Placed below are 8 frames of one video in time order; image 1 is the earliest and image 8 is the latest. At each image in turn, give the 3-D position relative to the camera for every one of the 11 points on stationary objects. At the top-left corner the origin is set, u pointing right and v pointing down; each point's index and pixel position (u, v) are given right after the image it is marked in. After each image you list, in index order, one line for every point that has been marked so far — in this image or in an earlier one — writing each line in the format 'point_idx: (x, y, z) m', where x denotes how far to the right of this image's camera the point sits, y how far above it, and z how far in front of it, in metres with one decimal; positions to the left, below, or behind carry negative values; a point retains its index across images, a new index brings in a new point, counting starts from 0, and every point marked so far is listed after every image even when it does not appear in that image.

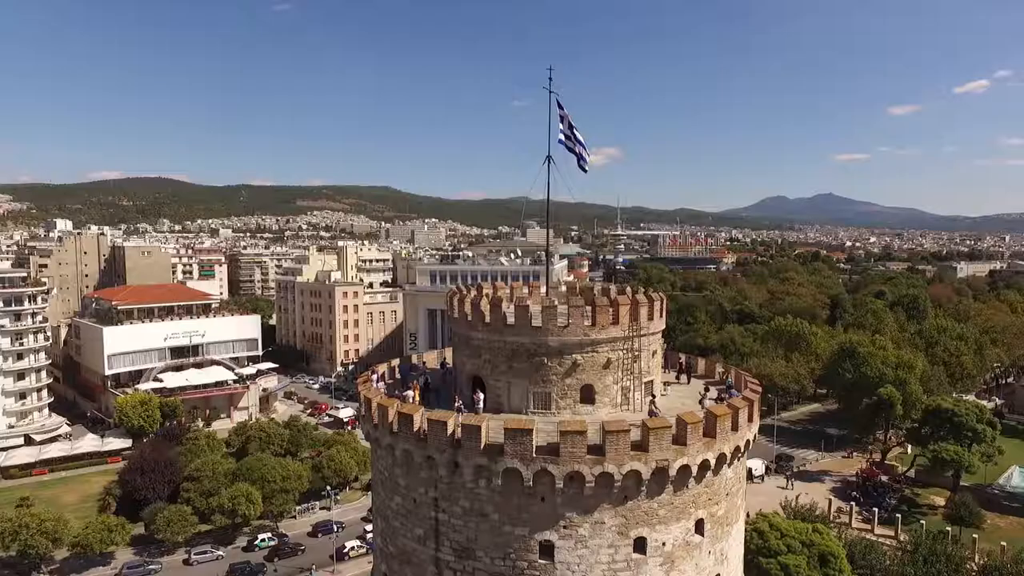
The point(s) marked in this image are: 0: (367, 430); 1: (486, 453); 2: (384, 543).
0: (-2.2, -2.1, +15.8) m
1: (-0.3, -2.0, +14.1) m
2: (-1.9, -3.8, +15.7) m
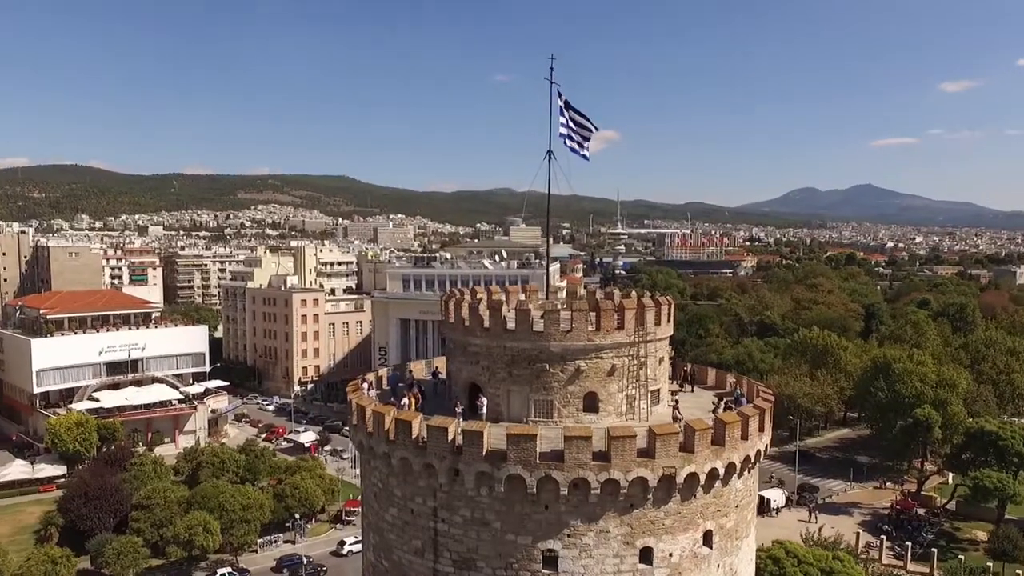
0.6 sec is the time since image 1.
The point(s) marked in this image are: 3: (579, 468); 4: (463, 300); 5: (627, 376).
0: (-2.2, -2.1, +15.2) m
1: (-0.3, -2.1, +13.6) m
2: (-1.9, -3.8, +15.1) m
3: (+0.8, -2.1, +13.3) m
4: (-0.8, -0.2, +15.6) m
5: (+1.6, -1.2, +15.0) m
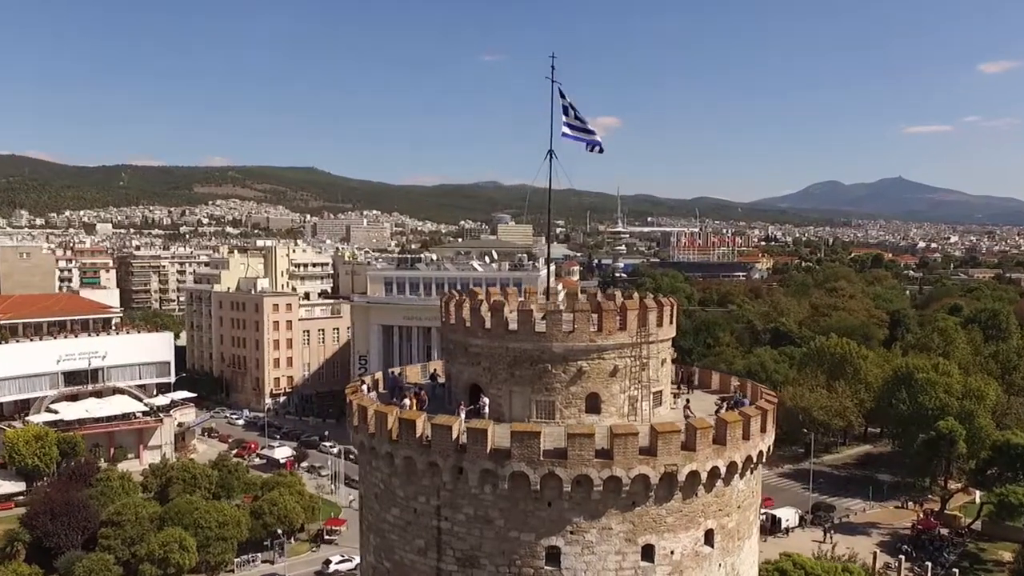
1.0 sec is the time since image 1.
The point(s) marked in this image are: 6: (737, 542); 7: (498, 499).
0: (-2.1, -2.1, +15.3) m
1: (-0.2, -2.1, +13.7) m
2: (-1.9, -3.8, +15.2) m
3: (+0.9, -2.1, +13.4) m
4: (-0.8, -0.2, +15.7) m
5: (+1.6, -1.2, +15.1) m
6: (+3.0, -3.4, +14.8) m
7: (-0.2, -2.6, +13.8) m
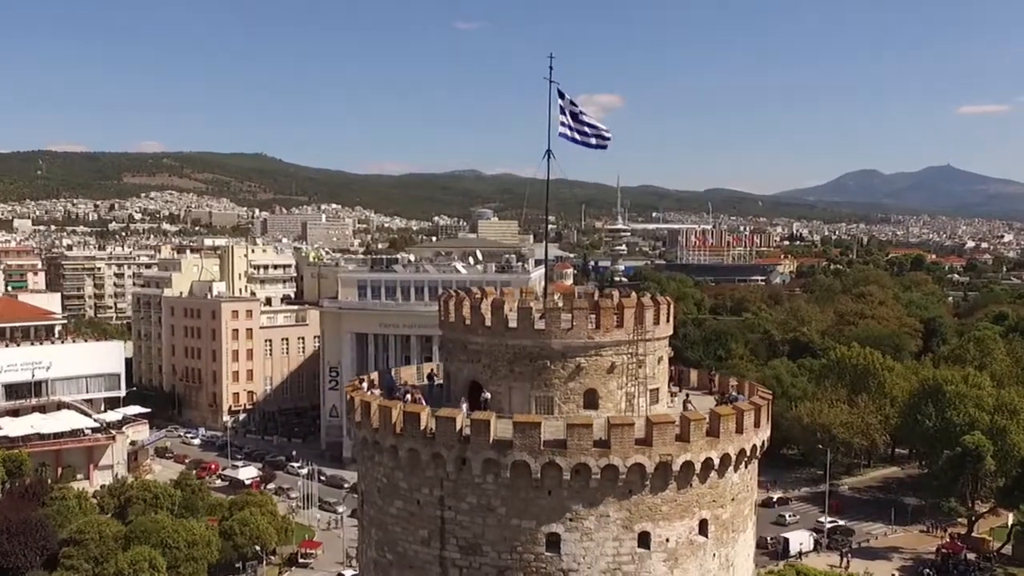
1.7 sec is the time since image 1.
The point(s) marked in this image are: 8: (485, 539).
0: (-2.1, -2.1, +15.8) m
1: (-0.2, -2.0, +14.2) m
2: (-1.9, -3.8, +15.7) m
3: (+0.9, -2.1, +13.9) m
4: (-0.8, -0.1, +16.2) m
5: (+1.6, -1.2, +15.6) m
6: (+3.0, -3.4, +15.3) m
7: (-0.2, -2.6, +14.3) m
8: (-0.4, -3.3, +14.5) m
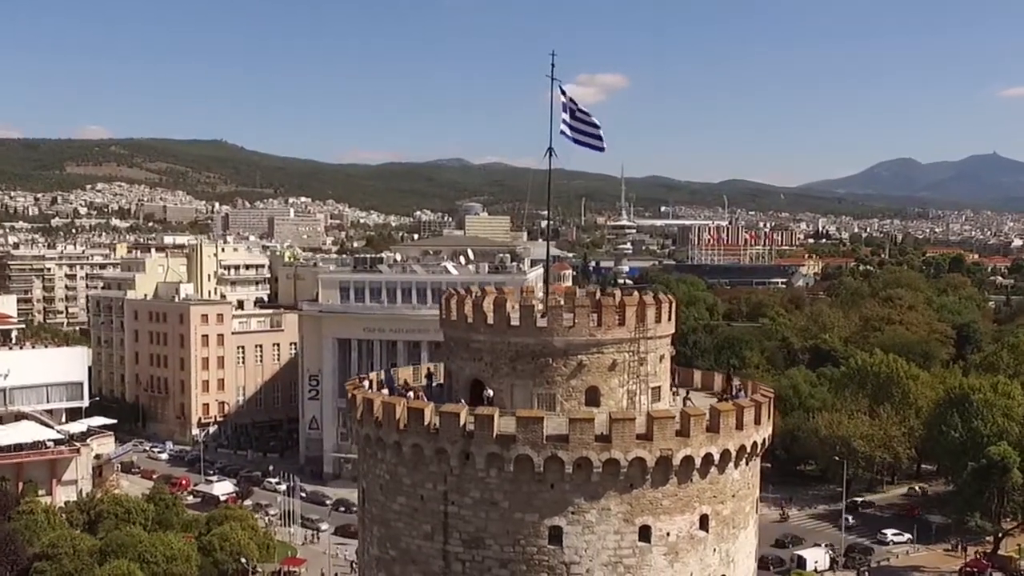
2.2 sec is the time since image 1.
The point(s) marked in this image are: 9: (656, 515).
0: (-2.1, -2.1, +16.0) m
1: (-0.2, -2.0, +14.4) m
2: (-1.8, -3.7, +15.9) m
3: (+0.9, -2.1, +14.1) m
4: (-0.7, -0.1, +16.4) m
5: (+1.7, -1.2, +15.8) m
6: (+3.1, -3.4, +15.5) m
7: (-0.1, -2.6, +14.5) m
8: (-0.3, -3.2, +14.7) m
9: (+1.9, -3.0, +14.5) m
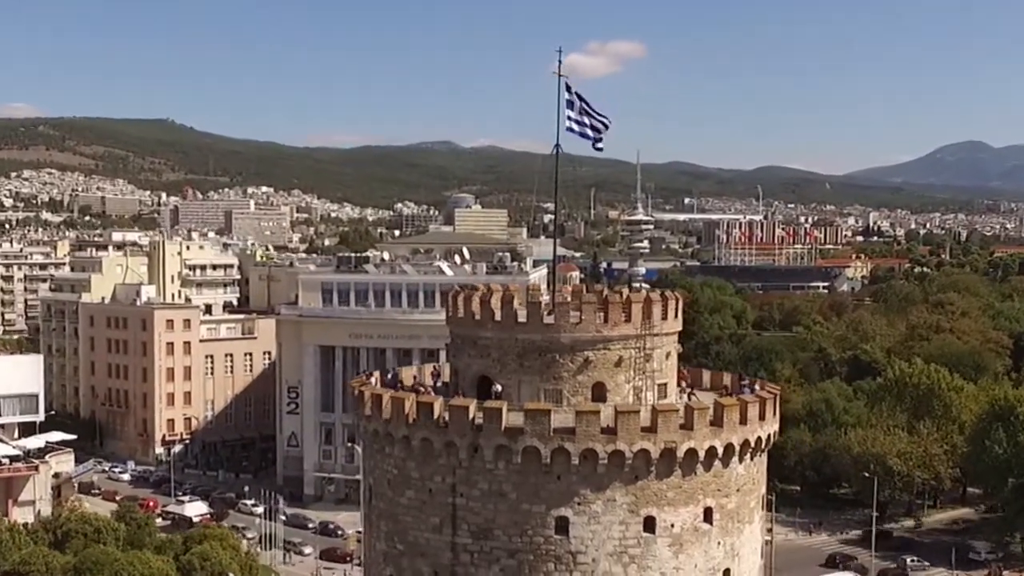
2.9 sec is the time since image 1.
0: (-2.0, -2.0, +16.3) m
1: (-0.1, -1.9, +14.7) m
2: (-1.7, -3.7, +16.2) m
3: (+1.0, -2.0, +14.4) m
4: (-0.6, -0.1, +16.7) m
5: (+1.8, -1.1, +16.1) m
6: (+3.2, -3.3, +15.8) m
7: (0.0, -2.5, +14.8) m
8: (-0.2, -3.2, +14.9) m
9: (+2.0, -2.9, +14.8) m
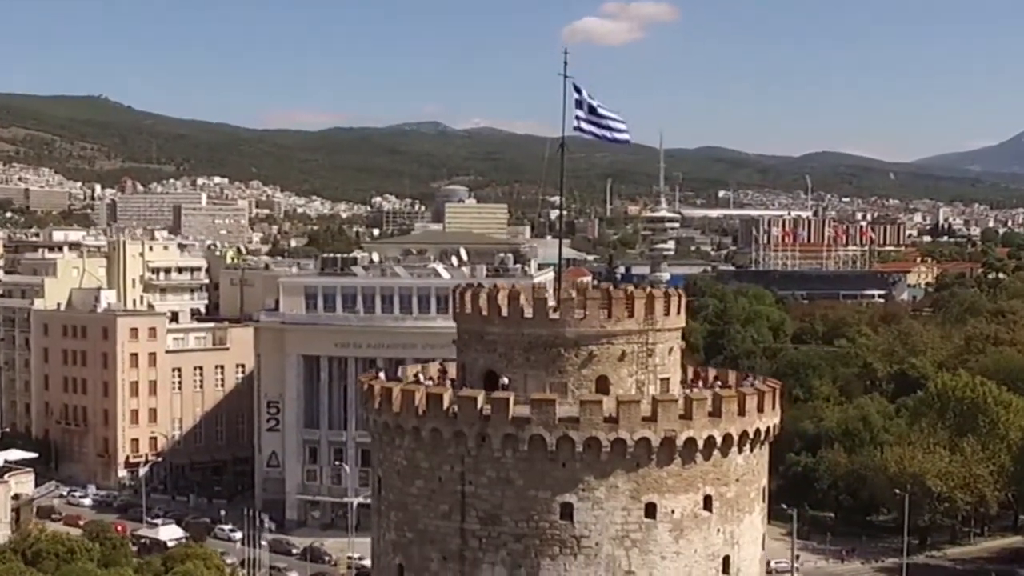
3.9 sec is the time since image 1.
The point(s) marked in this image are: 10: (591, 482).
0: (-1.9, -1.9, +16.9) m
1: (0.0, -1.9, +15.2) m
2: (-1.6, -3.6, +16.8) m
3: (+1.1, -1.9, +15.0) m
4: (-0.5, 0.0, +17.2) m
5: (+1.9, -1.1, +16.6) m
6: (+3.3, -3.3, +16.3) m
7: (+0.1, -2.4, +15.4) m
8: (-0.1, -3.1, +15.5) m
9: (+2.1, -2.9, +15.4) m
10: (+1.1, -2.7, +15.2) m
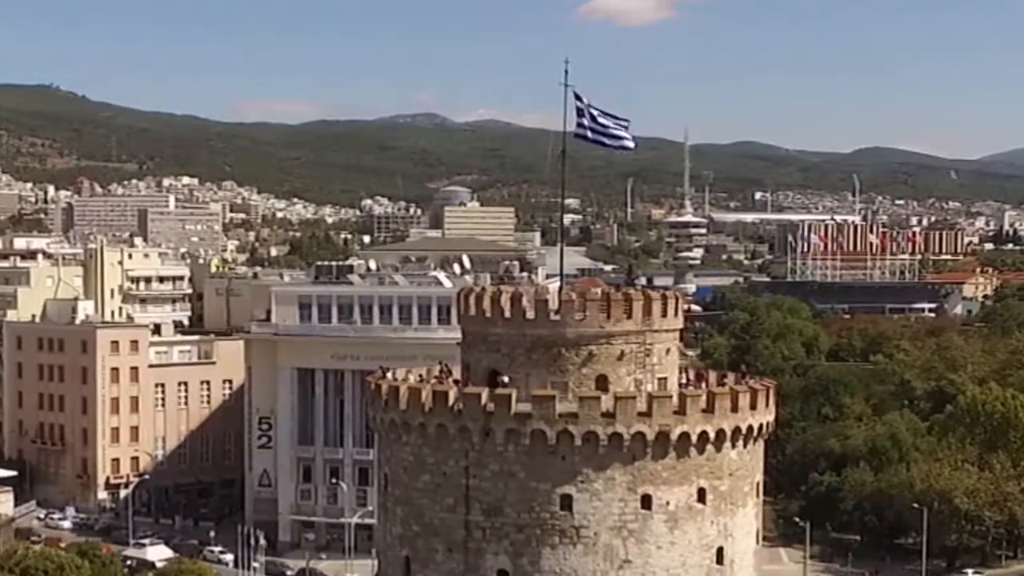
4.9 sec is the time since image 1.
0: (-1.9, -2.0, +17.6) m
1: (0.0, -1.9, +15.9) m
2: (-1.6, -3.6, +17.5) m
3: (+1.1, -2.0, +15.7) m
4: (-0.5, 0.0, +17.9) m
5: (+1.9, -1.1, +17.3) m
6: (+3.3, -3.3, +17.0) m
7: (+0.1, -2.5, +16.1) m
8: (-0.1, -3.2, +16.2) m
9: (+2.1, -2.9, +16.0) m
10: (+1.1, -2.7, +15.9) m
